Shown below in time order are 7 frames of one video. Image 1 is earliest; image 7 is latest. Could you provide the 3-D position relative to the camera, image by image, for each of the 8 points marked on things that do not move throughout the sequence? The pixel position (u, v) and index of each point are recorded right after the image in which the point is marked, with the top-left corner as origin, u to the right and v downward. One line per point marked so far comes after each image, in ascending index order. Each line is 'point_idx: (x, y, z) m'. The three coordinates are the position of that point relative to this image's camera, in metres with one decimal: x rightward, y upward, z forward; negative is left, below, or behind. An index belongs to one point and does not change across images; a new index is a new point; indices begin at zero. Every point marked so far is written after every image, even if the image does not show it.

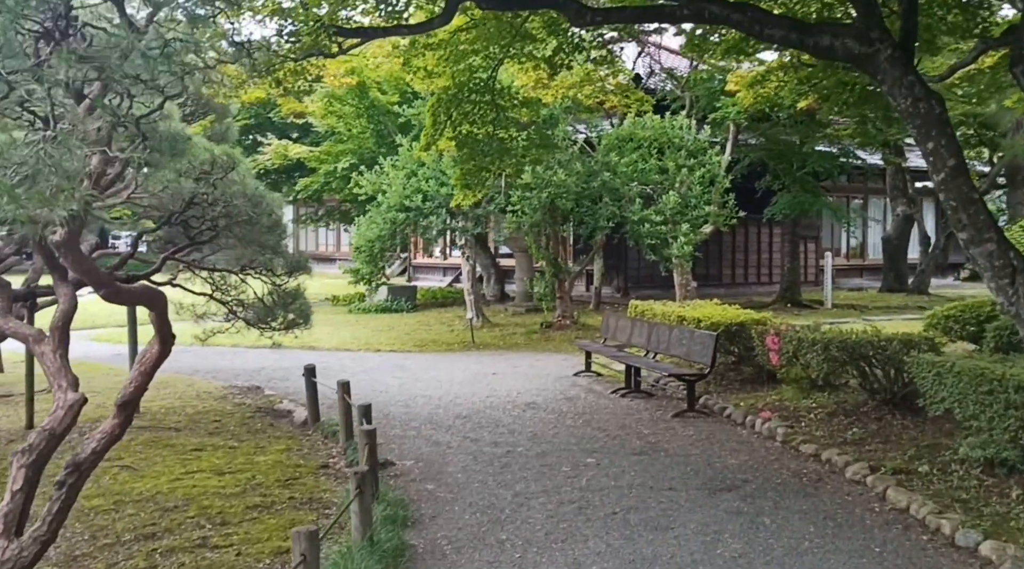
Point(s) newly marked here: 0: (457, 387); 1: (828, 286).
0: (-0.6, -1.1, +9.5) m
1: (+5.6, 0.0, +16.8) m
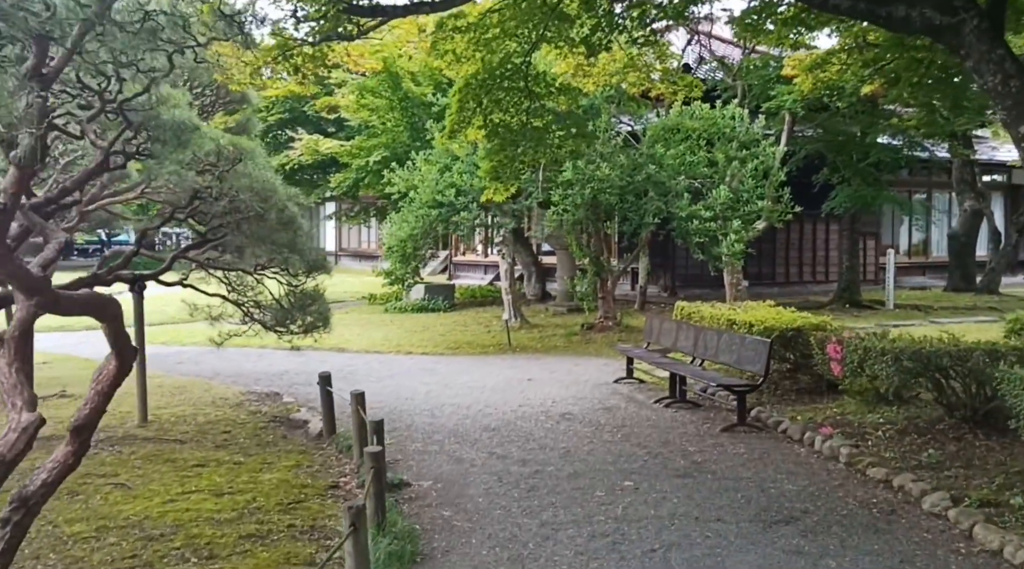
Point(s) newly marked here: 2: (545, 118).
0: (-0.2, -1.1, +8.9) m
1: (+6.3, 0.0, +15.8) m
2: (+0.3, +1.7, +9.1) m
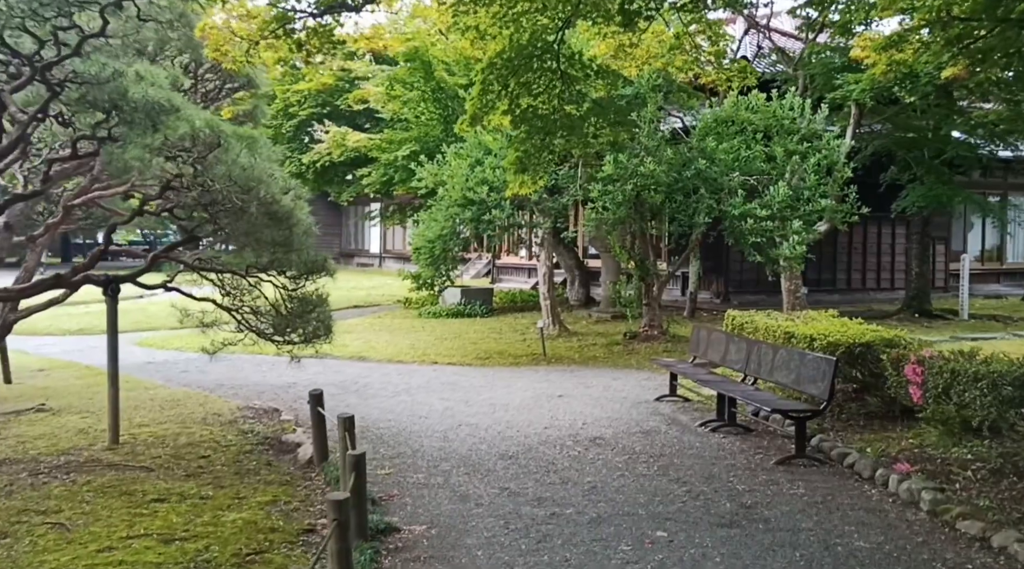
0: (0.0, -1.1, +8.0) m
1: (+7.0, -0.1, +14.5) m
2: (+0.6, +1.6, +8.1) m
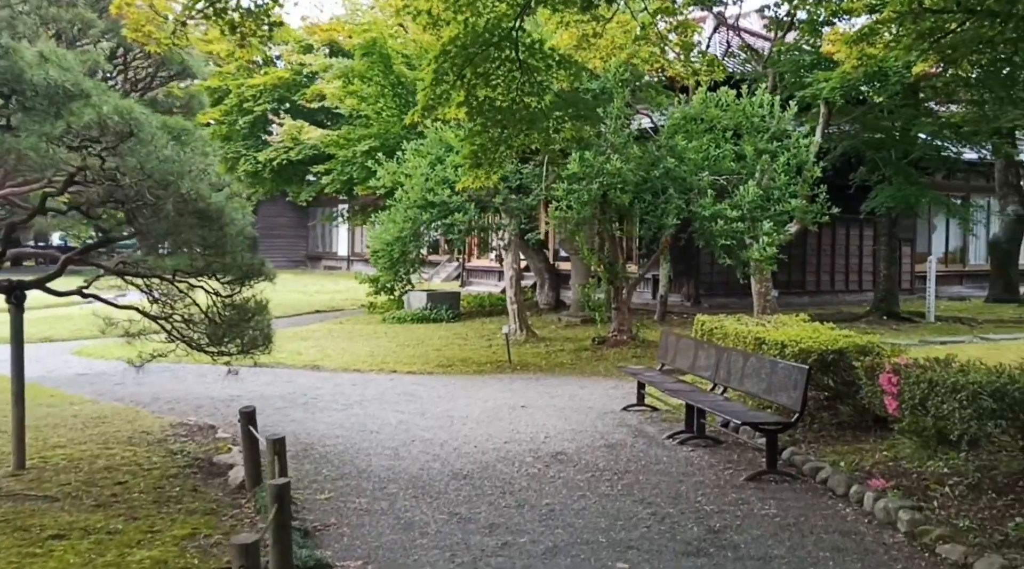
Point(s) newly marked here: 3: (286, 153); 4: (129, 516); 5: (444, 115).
0: (-0.3, -1.2, +7.5) m
1: (+6.5, -0.2, +14.2) m
2: (+0.2, +1.6, +7.7) m
3: (-3.7, +2.1, +15.0) m
4: (-2.0, -1.2, +4.8) m
5: (-0.6, +1.4, +8.1) m
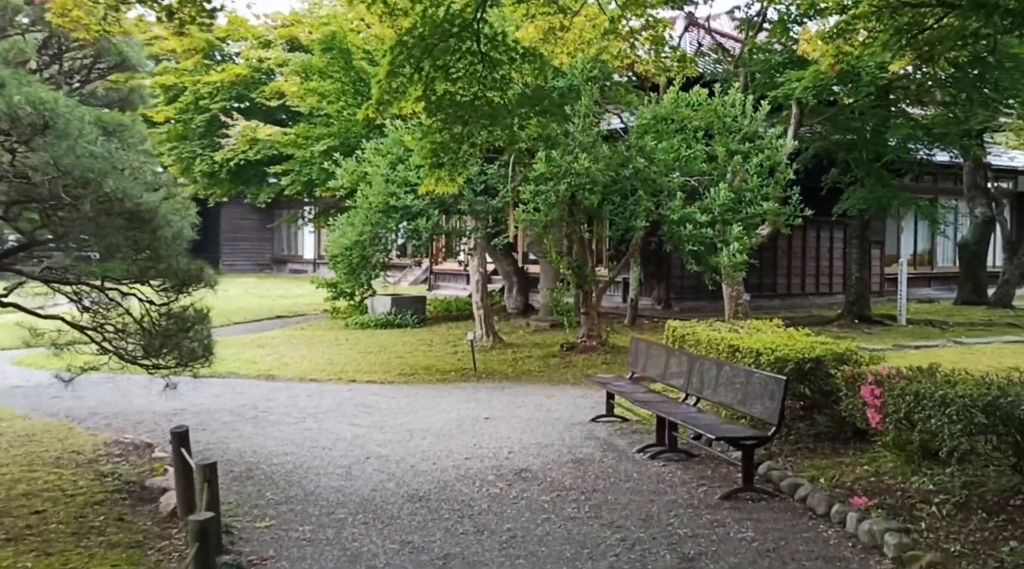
0: (-0.6, -1.2, +7.1) m
1: (+6.0, -0.2, +14.0) m
2: (-0.1, +1.5, +7.3) m
3: (-4.2, +2.1, +14.5) m
4: (-2.2, -1.2, +4.4) m
5: (-0.9, +1.4, +7.6) m
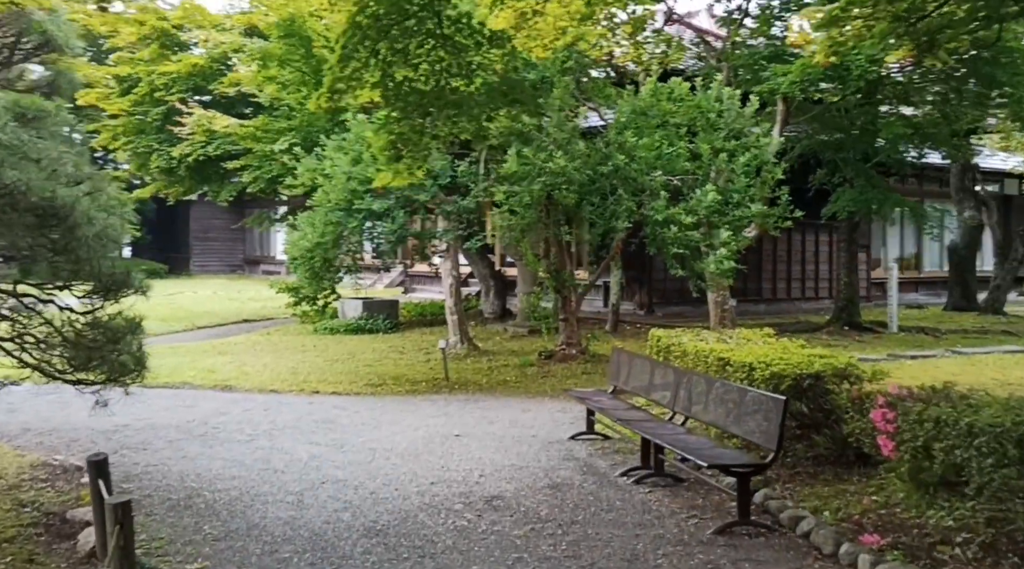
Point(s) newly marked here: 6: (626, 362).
0: (-0.8, -1.3, +6.5) m
1: (+5.6, -0.3, +13.5) m
2: (-0.3, +1.5, +6.7) m
3: (-4.5, +2.0, +13.8) m
4: (-2.3, -1.3, +3.7) m
5: (-1.1, +1.4, +7.0) m
6: (+0.9, -0.6, +7.2) m
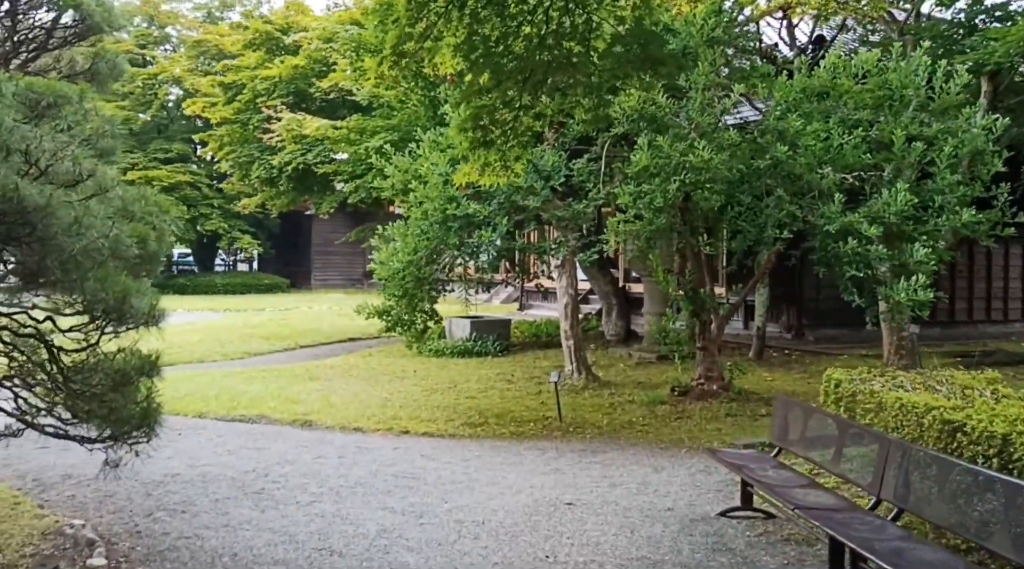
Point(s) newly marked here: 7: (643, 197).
0: (-0.2, -1.4, +4.9) m
1: (+7.2, -0.5, +11.0) m
2: (+0.4, +1.3, +5.0) m
3: (-2.9, +1.8, +12.7) m
4: (-2.0, -1.4, +2.3) m
5: (-0.3, +1.2, +5.5) m
6: (+1.7, -0.7, +5.4) m
7: (+1.1, +0.7, +7.6) m
